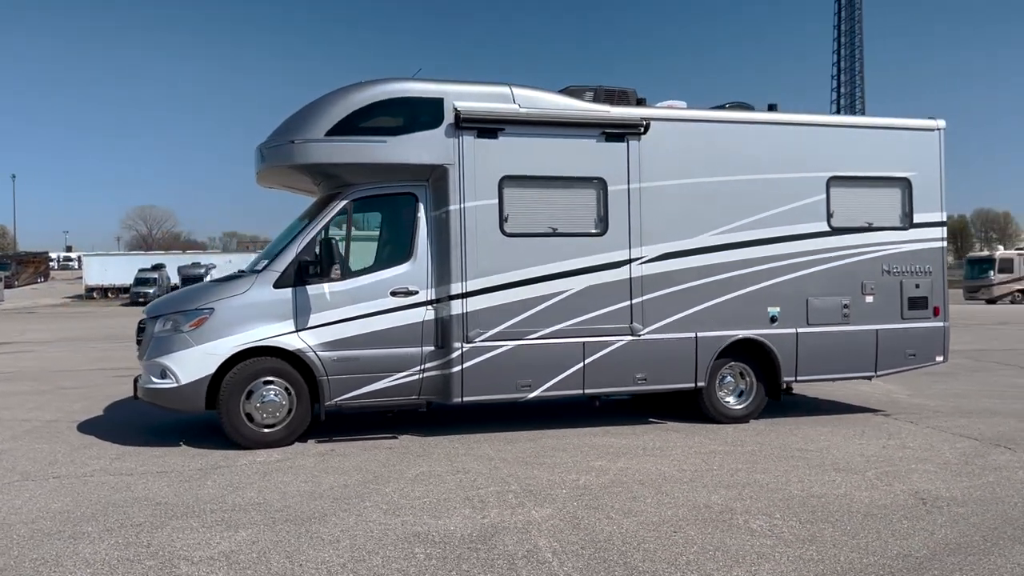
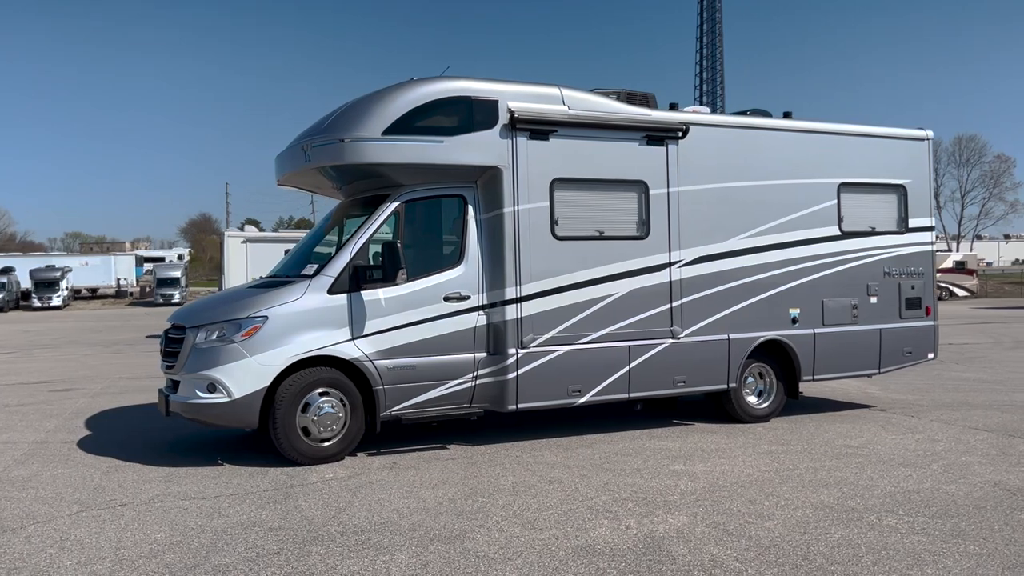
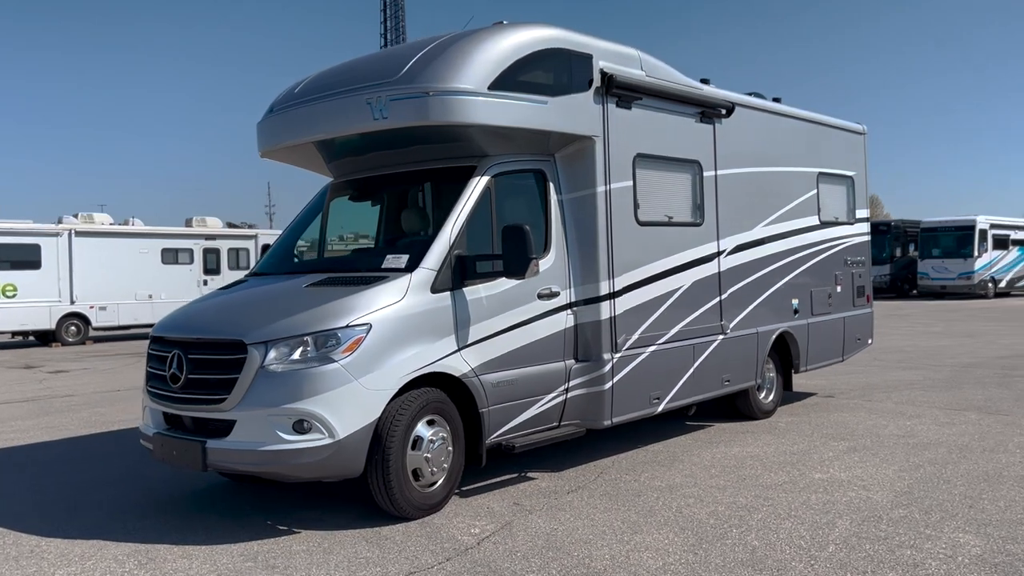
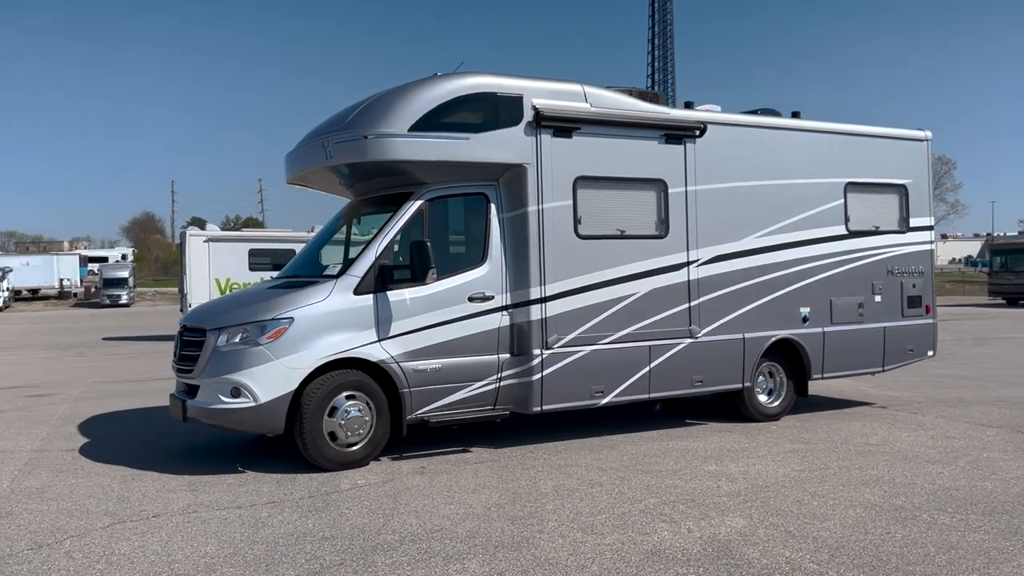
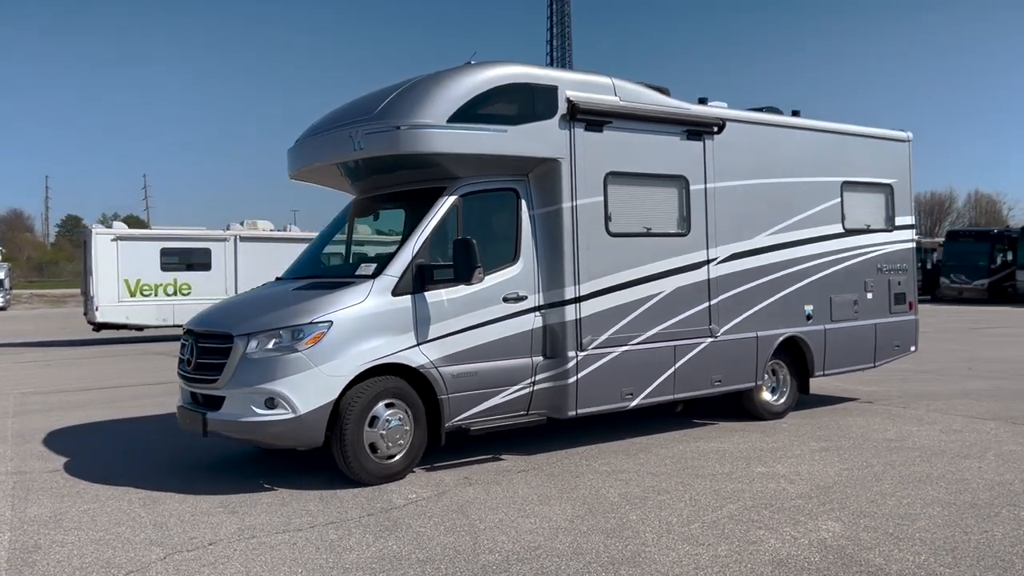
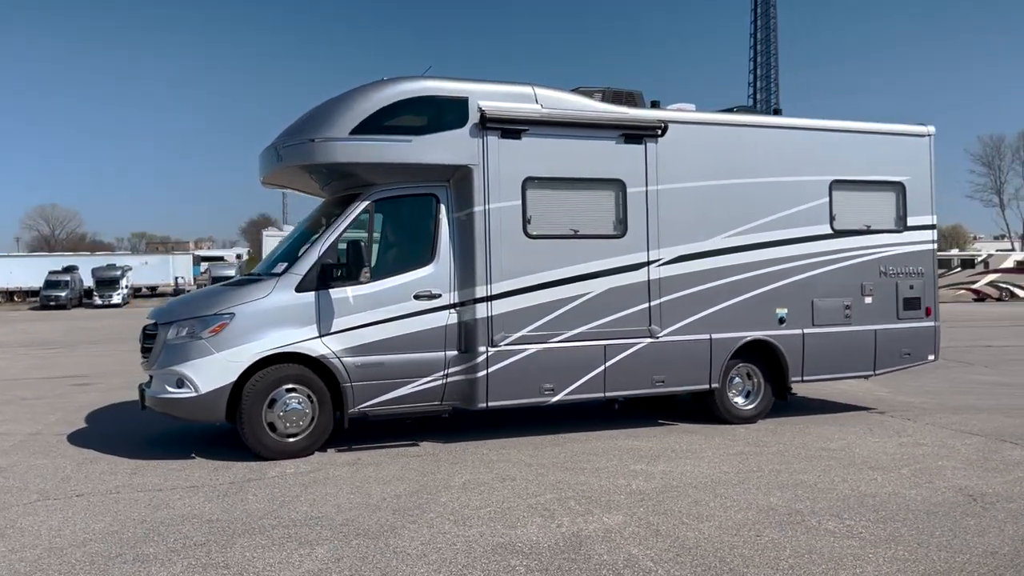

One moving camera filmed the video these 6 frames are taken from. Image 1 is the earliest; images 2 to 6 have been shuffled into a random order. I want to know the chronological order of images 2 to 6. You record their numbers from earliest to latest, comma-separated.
6, 2, 4, 5, 3
